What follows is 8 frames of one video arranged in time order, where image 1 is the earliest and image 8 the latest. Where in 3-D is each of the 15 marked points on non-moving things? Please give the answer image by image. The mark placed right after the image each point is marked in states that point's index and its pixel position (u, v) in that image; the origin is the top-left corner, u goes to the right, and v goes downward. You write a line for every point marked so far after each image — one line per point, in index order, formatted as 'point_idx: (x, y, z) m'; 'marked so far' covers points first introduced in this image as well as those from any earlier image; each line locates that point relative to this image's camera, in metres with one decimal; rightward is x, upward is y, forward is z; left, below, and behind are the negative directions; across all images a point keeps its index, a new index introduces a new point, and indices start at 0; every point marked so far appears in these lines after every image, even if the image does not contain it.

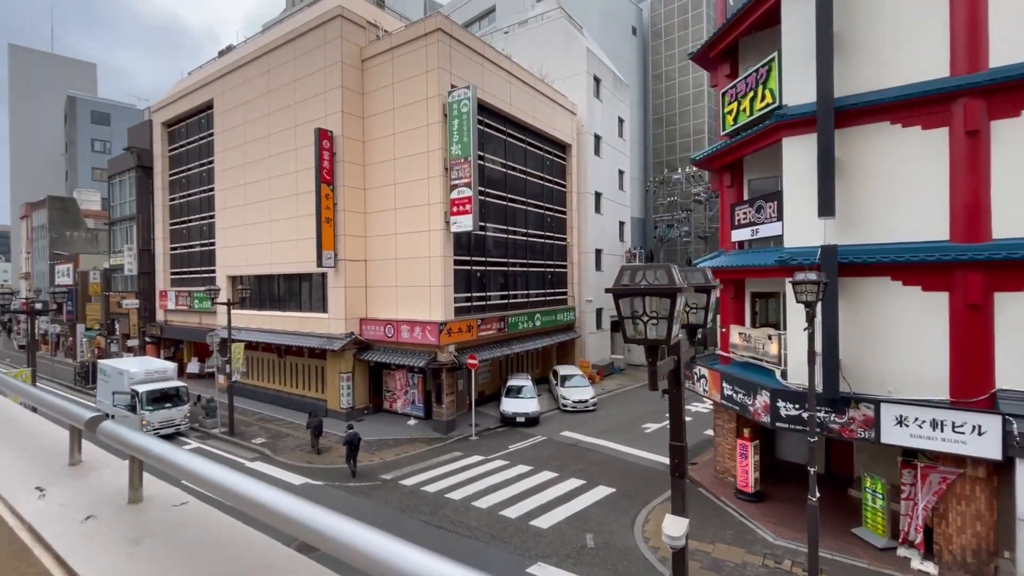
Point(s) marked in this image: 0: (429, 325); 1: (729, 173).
0: (-3.2, -1.4, +18.7) m
1: (+6.4, +3.3, +14.1) m
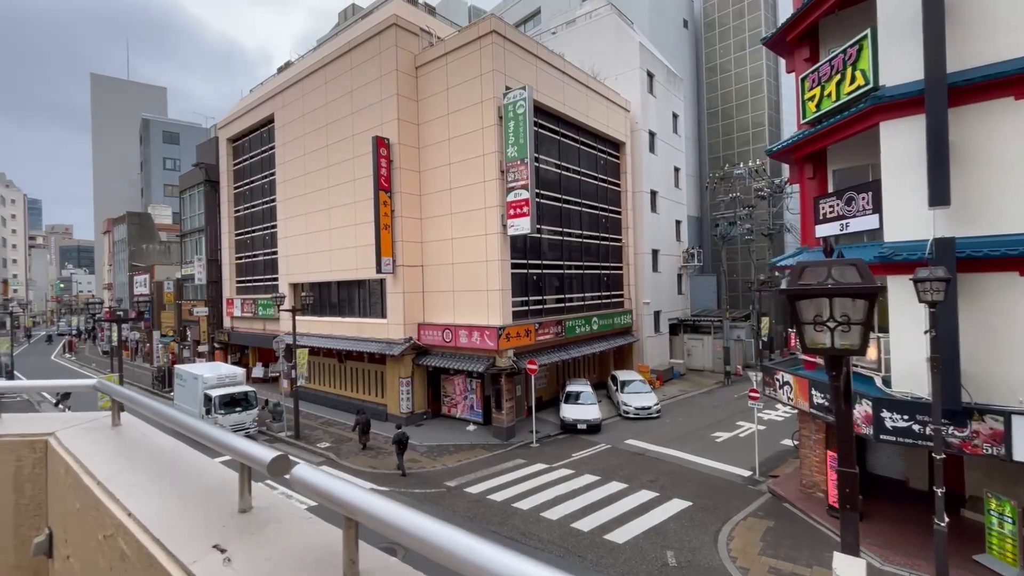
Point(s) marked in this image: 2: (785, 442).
0: (-0.9, -1.6, +18.4) m
1: (+8.1, +3.3, +13.1) m
2: (+9.8, -5.5, +17.3) m
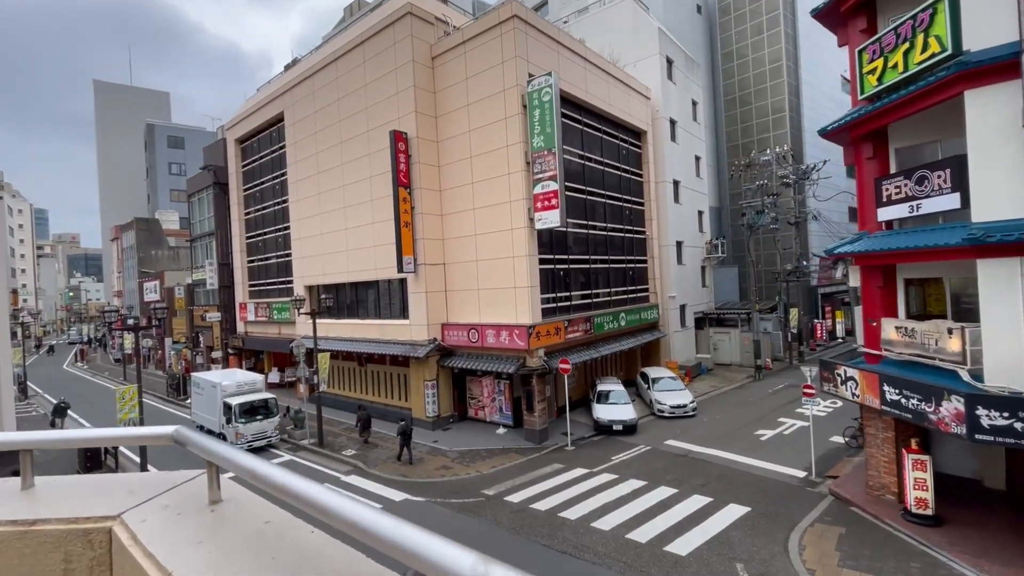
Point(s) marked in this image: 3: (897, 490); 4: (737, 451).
0: (+0.2, -1.5, +17.6) m
1: (+9.1, +3.6, +12.2) m
2: (+11.0, -5.2, +16.5) m
3: (+9.3, -4.9, +11.7) m
4: (+7.5, -5.4, +16.1) m
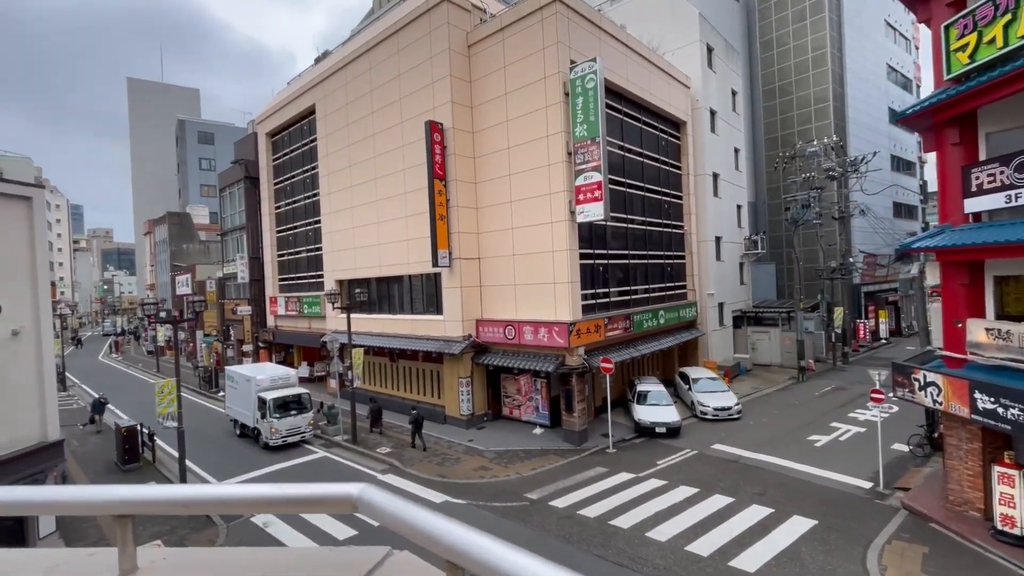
0: (+1.6, -1.3, +17.0) m
1: (+10.3, +3.7, +11.2) m
2: (+12.3, -5.1, +15.4) m
3: (+10.5, -4.9, +10.8) m
4: (+8.8, -5.4, +15.2) m
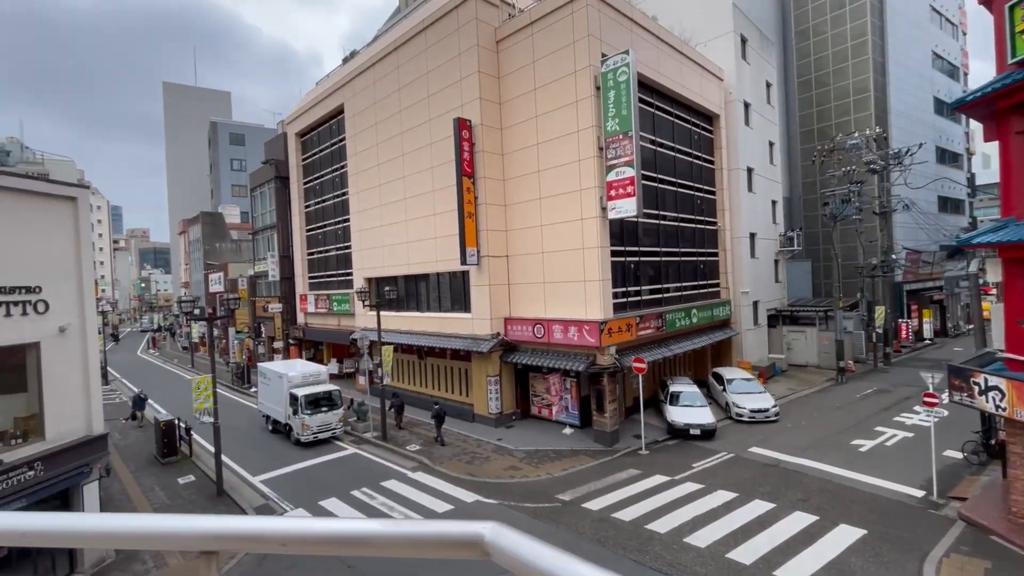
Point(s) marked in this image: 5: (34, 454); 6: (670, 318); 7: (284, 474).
0: (+2.6, -1.3, +16.7) m
1: (+11.1, +3.7, +10.5) m
2: (+13.3, -5.0, +14.6) m
3: (+11.2, -4.8, +10.1) m
4: (+9.7, -5.3, +14.6) m
5: (-9.9, -3.4, +10.0) m
6: (+6.4, -1.2, +19.7) m
7: (-7.6, -6.2, +16.1) m
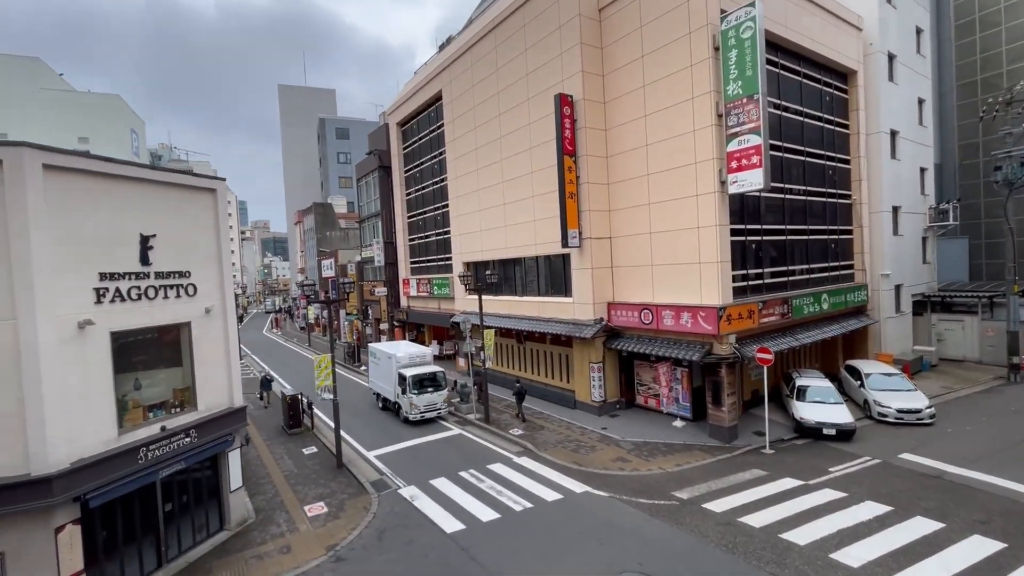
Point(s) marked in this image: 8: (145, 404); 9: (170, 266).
0: (+6.1, -0.7, +15.4) m
1: (+13.2, +4.1, +7.6) m
2: (+16.2, -4.6, +11.5) m
3: (+13.4, -4.5, +7.4) m
4: (+12.7, -4.8, +12.1) m
5: (-7.4, -3.1, +11.0) m
6: (+10.4, -0.6, +17.6) m
7: (-4.1, -5.7, +16.8) m
8: (-7.9, -2.5, +10.4) m
9: (-7.7, +0.5, +10.9) m
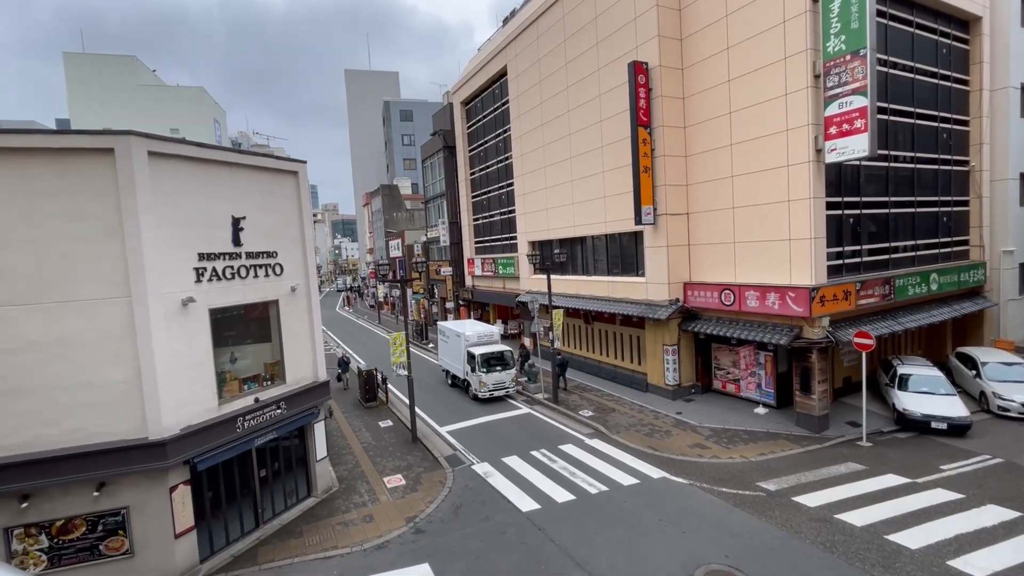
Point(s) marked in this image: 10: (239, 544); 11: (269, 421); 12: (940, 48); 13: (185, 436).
0: (+8.3, -0.1, +14.2) m
1: (+14.4, +4.4, +5.4) m
2: (+17.9, -4.1, +9.4) m
3: (+14.6, -4.2, +5.6) m
4: (+14.5, -4.3, +10.4) m
5: (-5.6, -2.6, +11.7) m
6: (+12.8, +0.1, +15.9) m
7: (-1.6, -4.9, +17.1) m
8: (-6.2, -2.0, +11.0) m
9: (-6.0, +1.0, +11.4) m
10: (-6.0, -5.7, +10.7) m
11: (-5.6, -3.1, +11.2) m
12: (+15.7, +8.8, +17.7) m
13: (-6.4, -2.9, +9.4) m
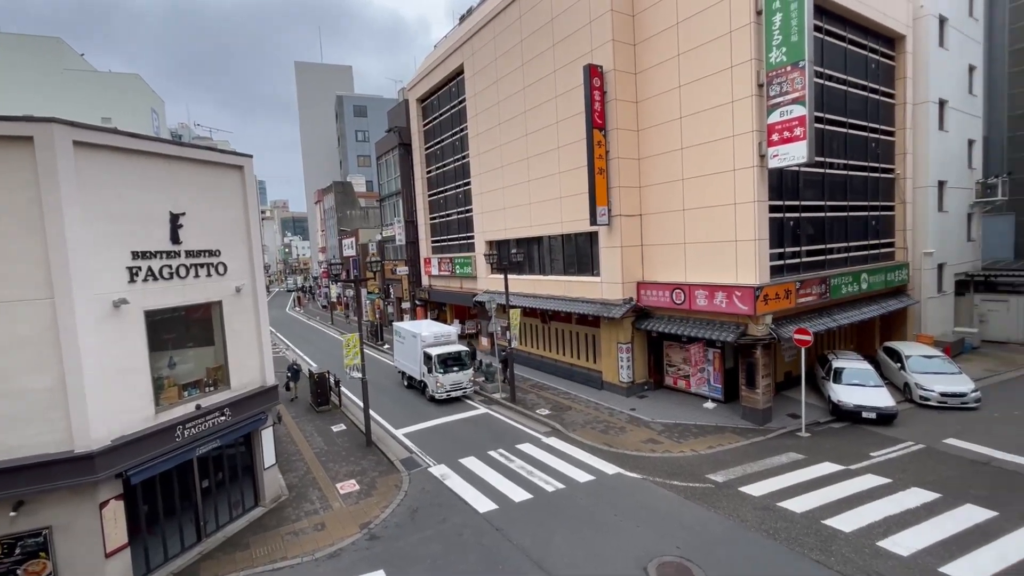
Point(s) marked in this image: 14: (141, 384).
0: (+7.0, 0.0, +14.8) m
1: (+13.9, +4.4, +6.6) m
2: (+17.0, -4.1, +10.9) m
3: (+14.0, -4.2, +6.8) m
4: (+13.5, -4.3, +11.6) m
5: (-6.6, -2.6, +11.1) m
6: (+11.3, +0.2, +16.9) m
7: (-3.1, -4.9, +16.9) m
8: (-7.2, -2.0, +10.4) m
9: (-7.0, +1.0, +10.8) m
10: (-6.9, -5.7, +10.1) m
11: (-6.6, -3.1, +10.6) m
12: (+14.1, +8.9, +19.0) m
13: (-7.2, -2.9, +8.8) m
14: (-7.3, -1.9, +9.5) m
